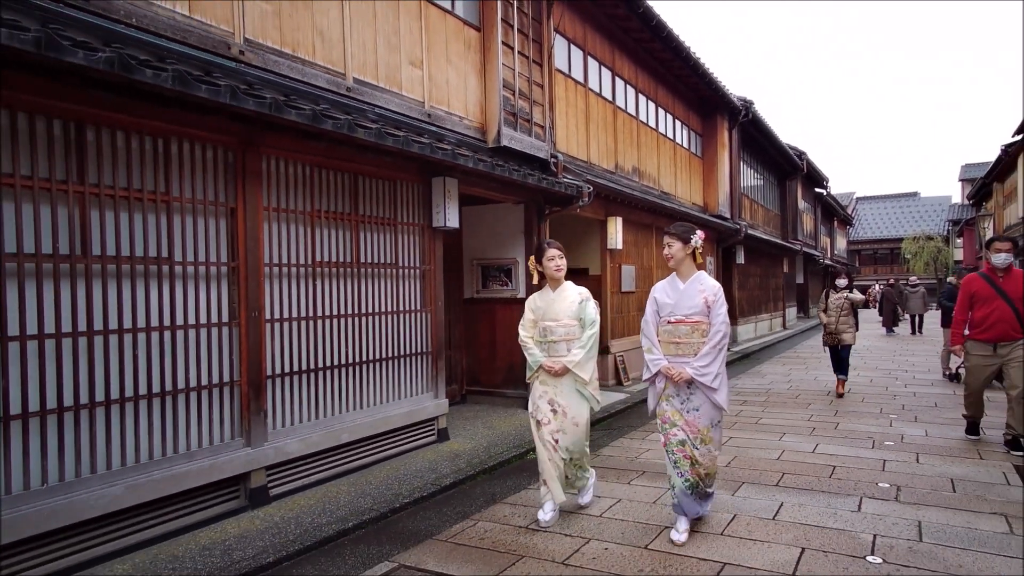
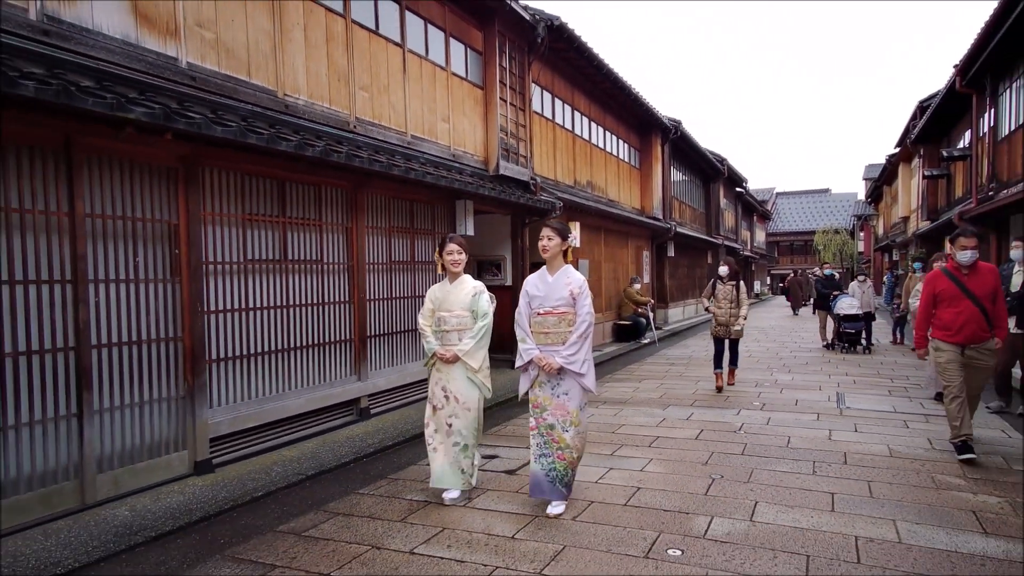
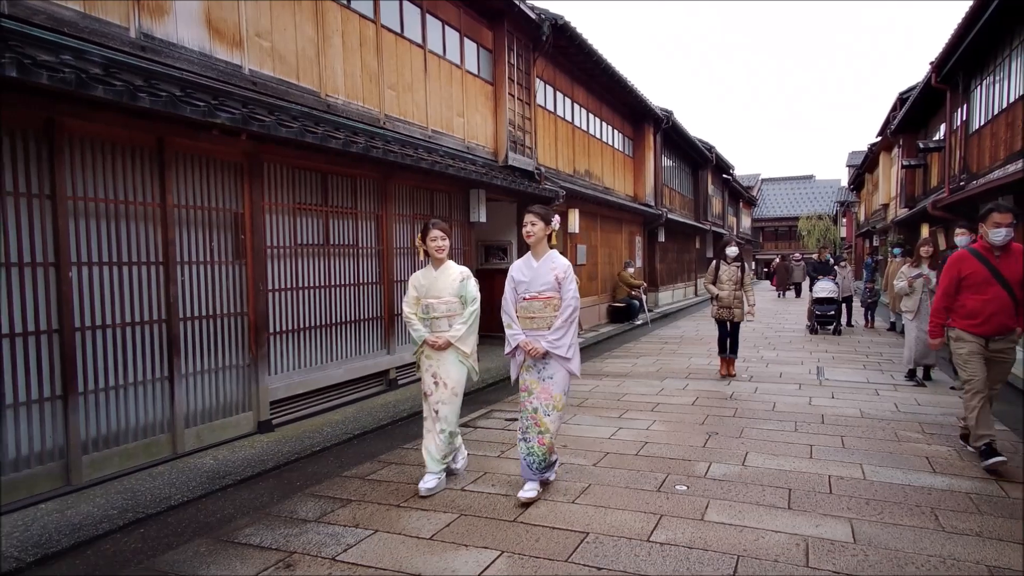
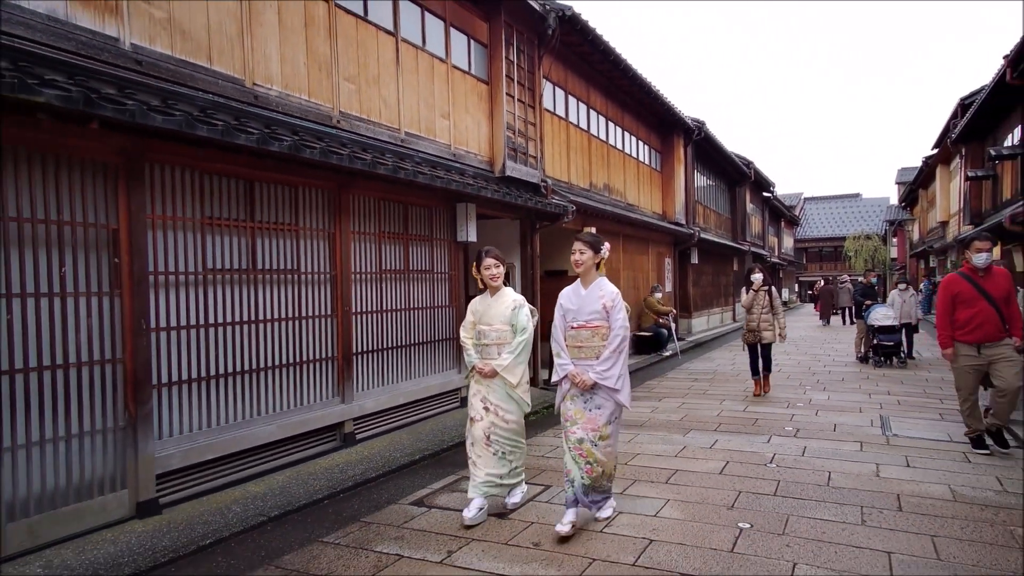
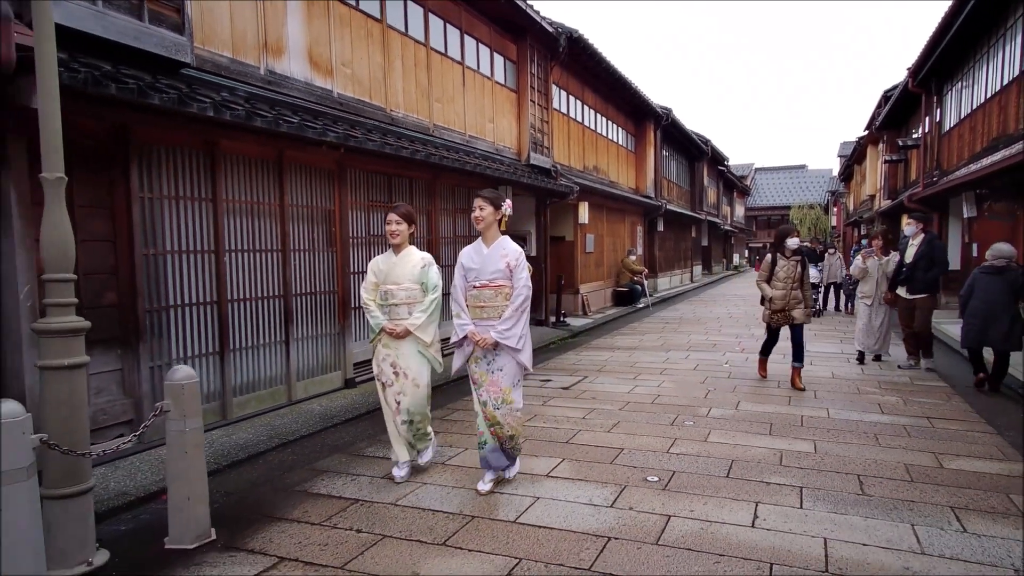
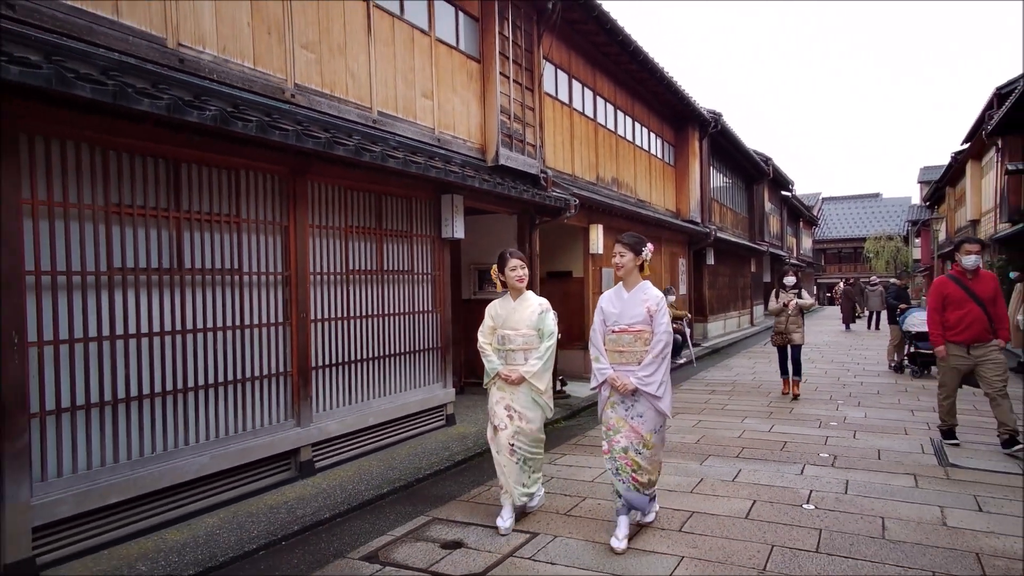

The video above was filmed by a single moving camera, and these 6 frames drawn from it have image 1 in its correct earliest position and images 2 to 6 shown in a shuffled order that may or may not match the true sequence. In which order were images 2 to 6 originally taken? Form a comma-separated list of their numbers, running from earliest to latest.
6, 4, 2, 3, 5
